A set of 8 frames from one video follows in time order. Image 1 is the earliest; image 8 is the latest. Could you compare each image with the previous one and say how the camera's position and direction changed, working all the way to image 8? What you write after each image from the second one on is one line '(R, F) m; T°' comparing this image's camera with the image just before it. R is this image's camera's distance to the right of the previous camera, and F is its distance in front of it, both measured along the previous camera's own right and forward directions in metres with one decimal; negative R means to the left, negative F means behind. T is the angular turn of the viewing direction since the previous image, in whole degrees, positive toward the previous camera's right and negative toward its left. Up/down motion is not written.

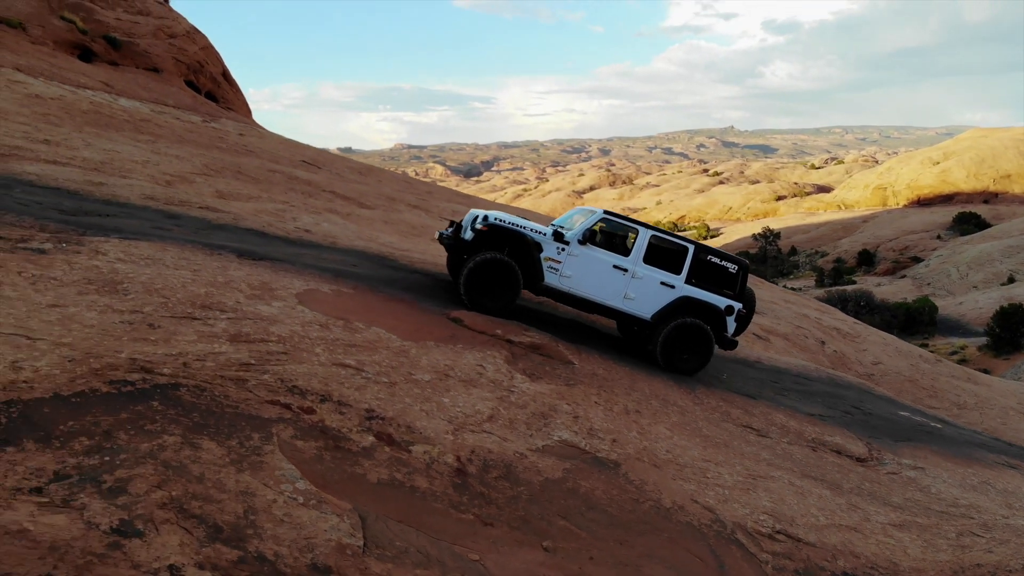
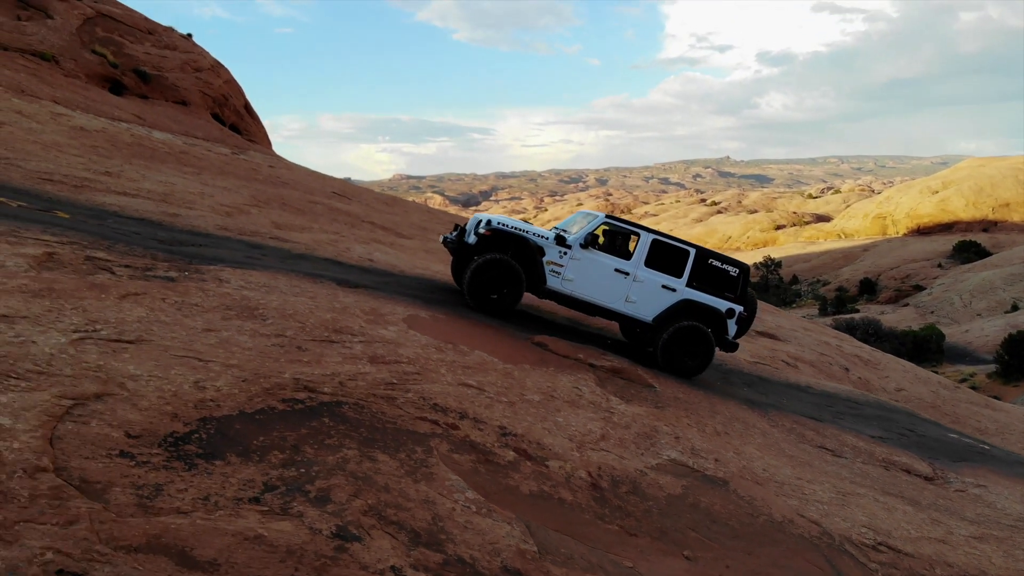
(-0.8, -0.3) m; 0°
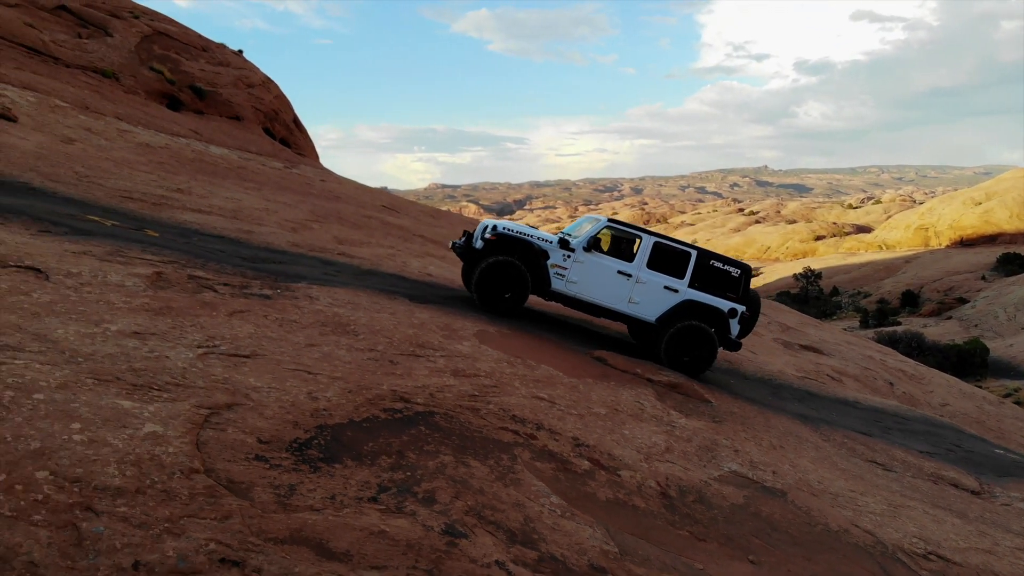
(-0.3, -0.5) m; -2°
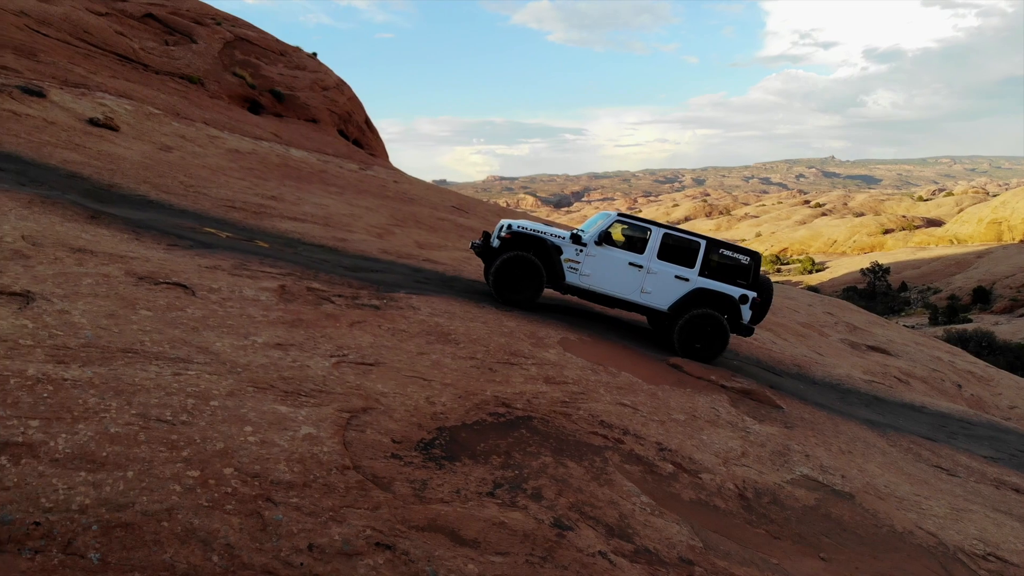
(-0.3, -0.7) m; -4°
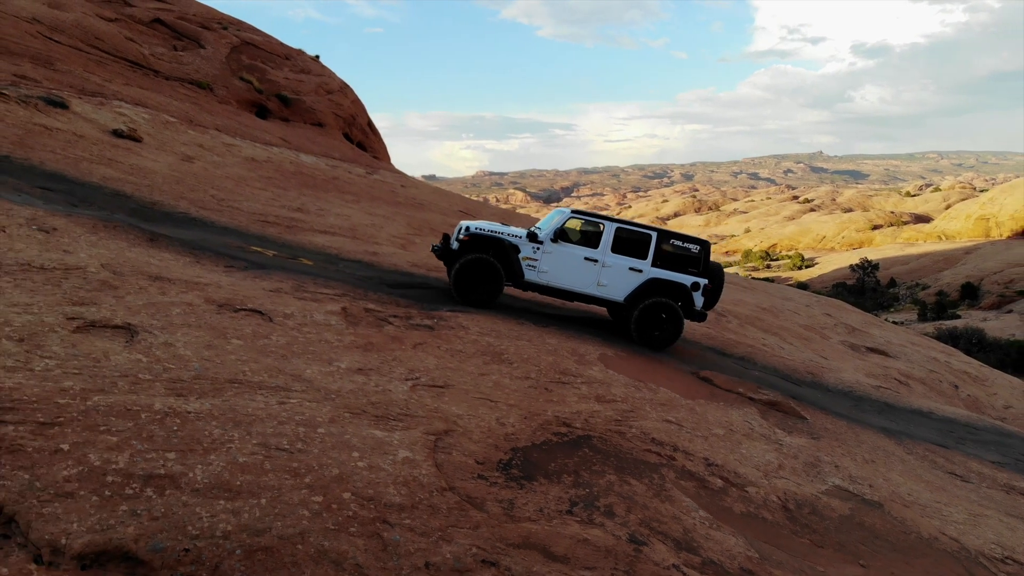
(-0.6, -0.5) m; +1°
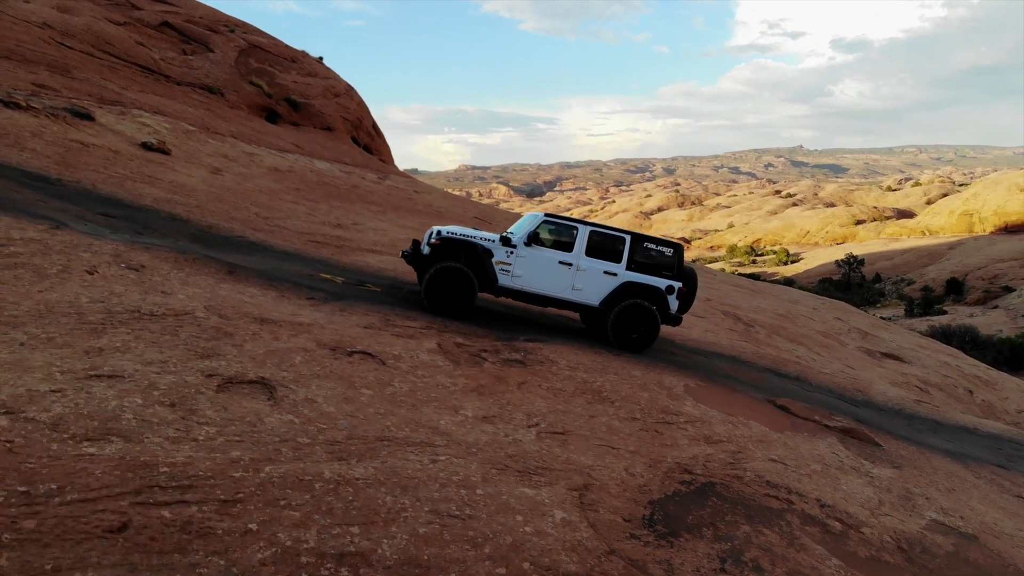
(-1.1, +0.1) m; +1°
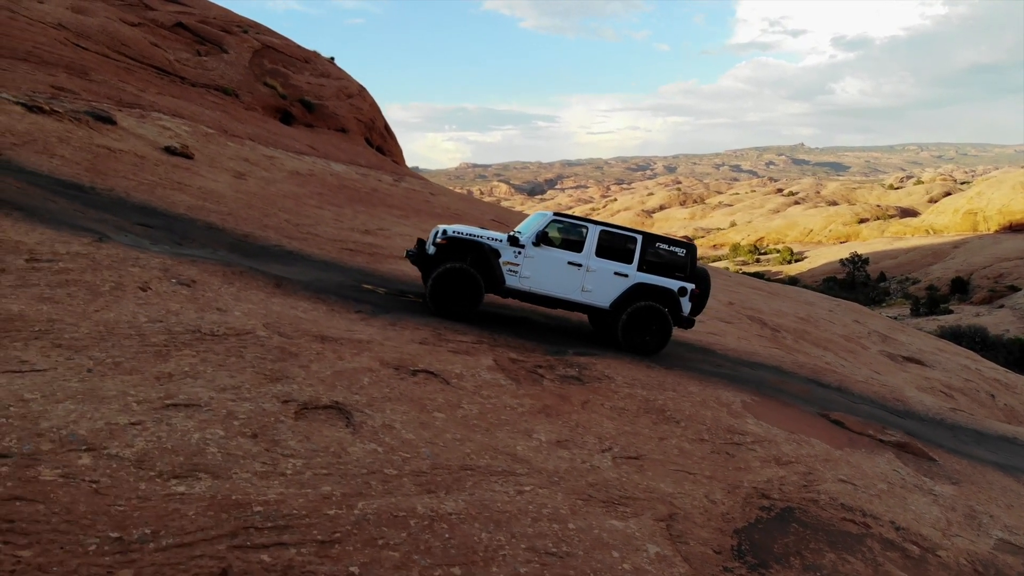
(-0.6, +0.2) m; 0°
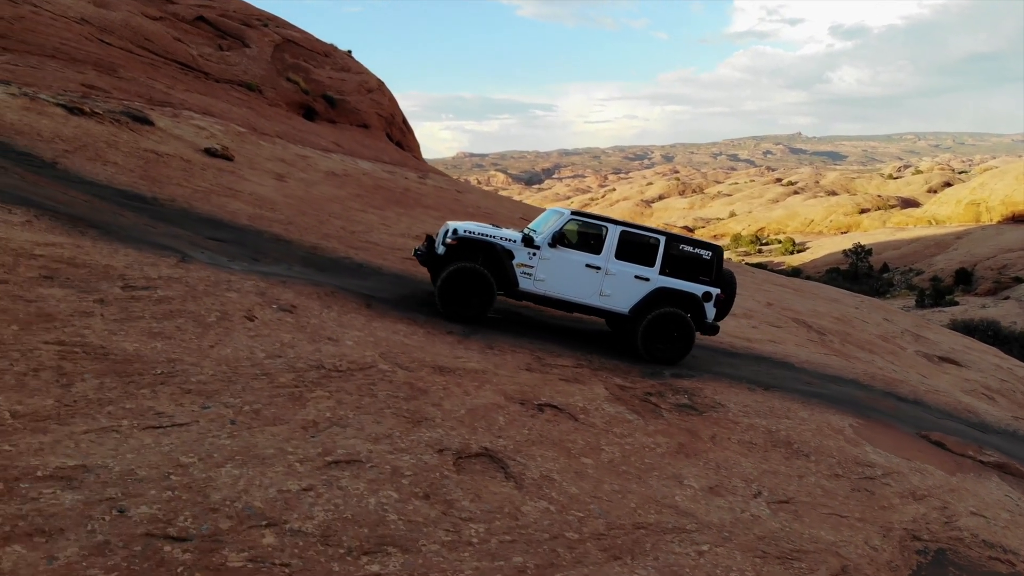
(-1.1, +0.4) m; 0°
